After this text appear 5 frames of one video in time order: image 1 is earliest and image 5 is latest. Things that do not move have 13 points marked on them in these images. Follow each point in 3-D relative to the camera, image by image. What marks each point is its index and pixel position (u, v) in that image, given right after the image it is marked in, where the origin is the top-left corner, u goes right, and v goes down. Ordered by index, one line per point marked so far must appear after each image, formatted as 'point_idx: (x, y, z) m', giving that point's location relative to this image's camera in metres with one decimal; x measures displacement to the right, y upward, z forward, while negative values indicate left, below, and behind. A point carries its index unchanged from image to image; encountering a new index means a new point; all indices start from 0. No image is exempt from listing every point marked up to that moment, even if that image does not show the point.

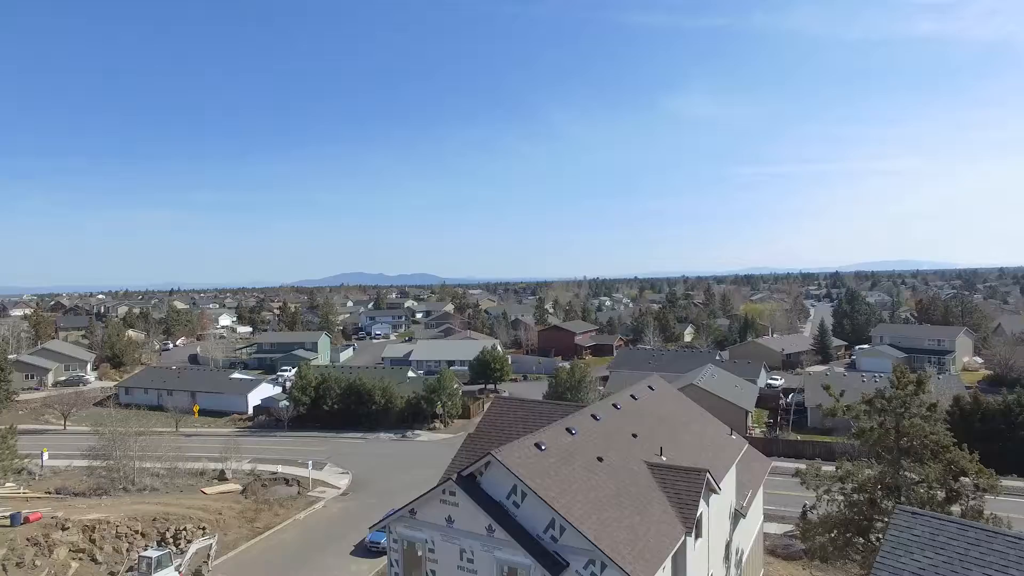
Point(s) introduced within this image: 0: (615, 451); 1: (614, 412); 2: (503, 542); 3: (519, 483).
0: (+2.5, -3.9, +14.1) m
1: (+2.8, -3.4, +16.0) m
2: (-0.2, -5.1, +11.4) m
3: (+0.1, -3.8, +11.5) m
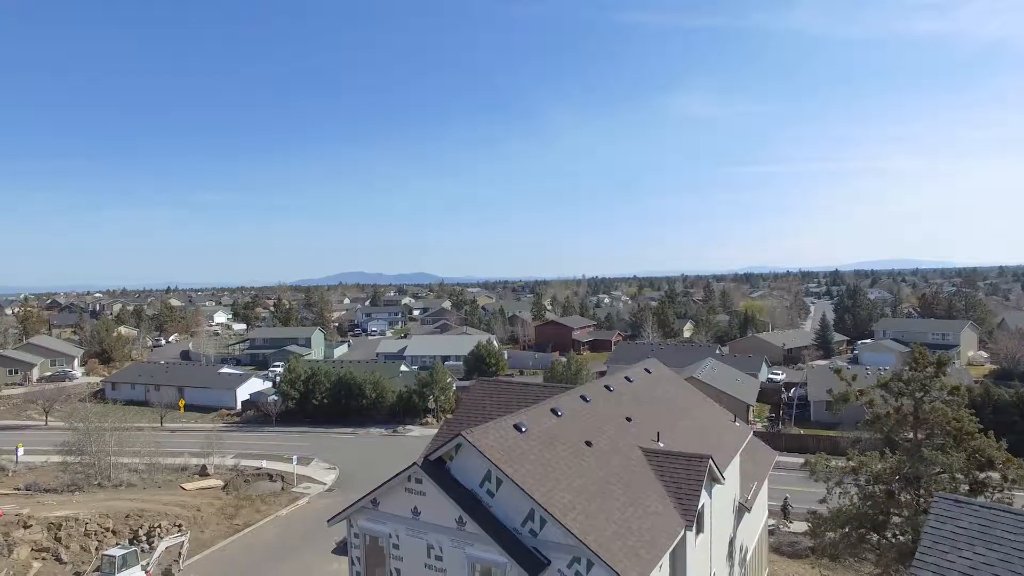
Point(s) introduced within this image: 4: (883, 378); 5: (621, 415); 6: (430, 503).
0: (+2.1, -3.1, +12.5) m
1: (+2.4, -2.6, +14.5) m
2: (-0.6, -4.3, +9.9) m
3: (-0.3, -3.0, +10.0) m
4: (+11.1, -2.7, +17.4) m
5: (+2.6, -3.0, +13.8) m
6: (-1.5, -3.8, +10.3) m
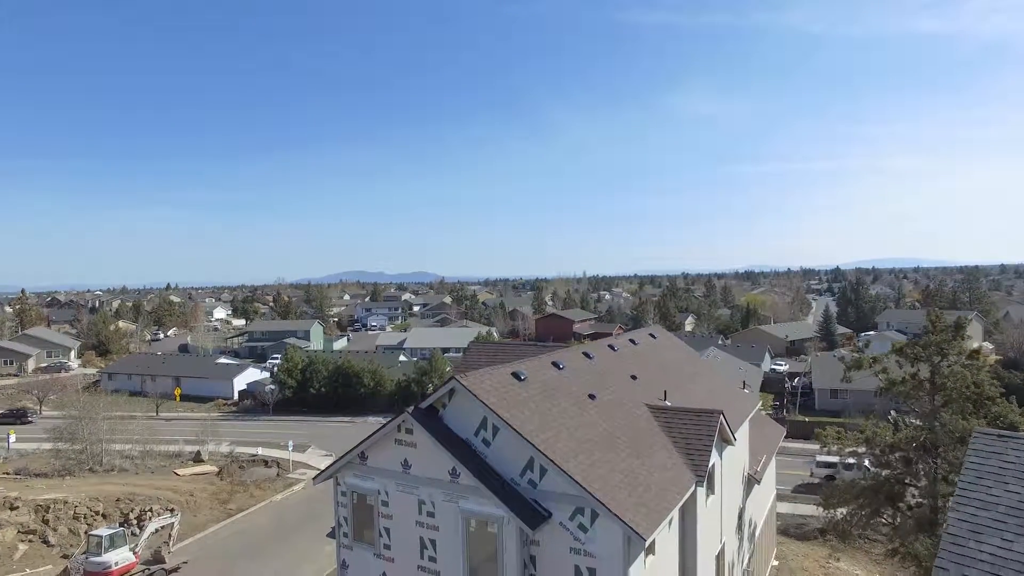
0: (+2.0, -2.1, +11.8) m
1: (+2.3, -1.5, +13.8) m
2: (-0.7, -3.2, +9.1) m
3: (-0.4, -2.0, +9.2) m
4: (+11.1, -1.6, +16.6) m
5: (+2.6, -1.9, +13.1) m
6: (-1.5, -2.7, +9.6) m
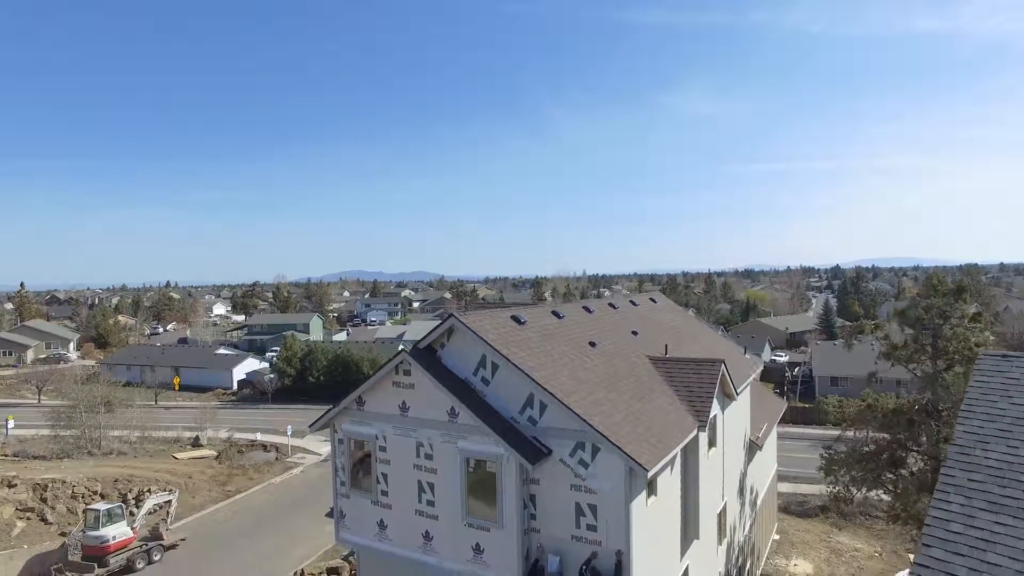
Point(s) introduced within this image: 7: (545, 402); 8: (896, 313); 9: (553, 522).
0: (+2.0, -1.1, +11.7) m
1: (+2.3, -0.5, +13.6) m
2: (-0.7, -2.2, +9.0) m
3: (-0.4, -1.0, +9.1) m
4: (+11.1, -0.6, +16.5) m
5: (+2.6, -0.9, +12.9) m
6: (-1.5, -1.7, +9.5) m
7: (+0.5, -1.7, +8.7) m
8: (+11.0, -0.7, +16.4) m
9: (+0.6, -3.5, +8.6) m
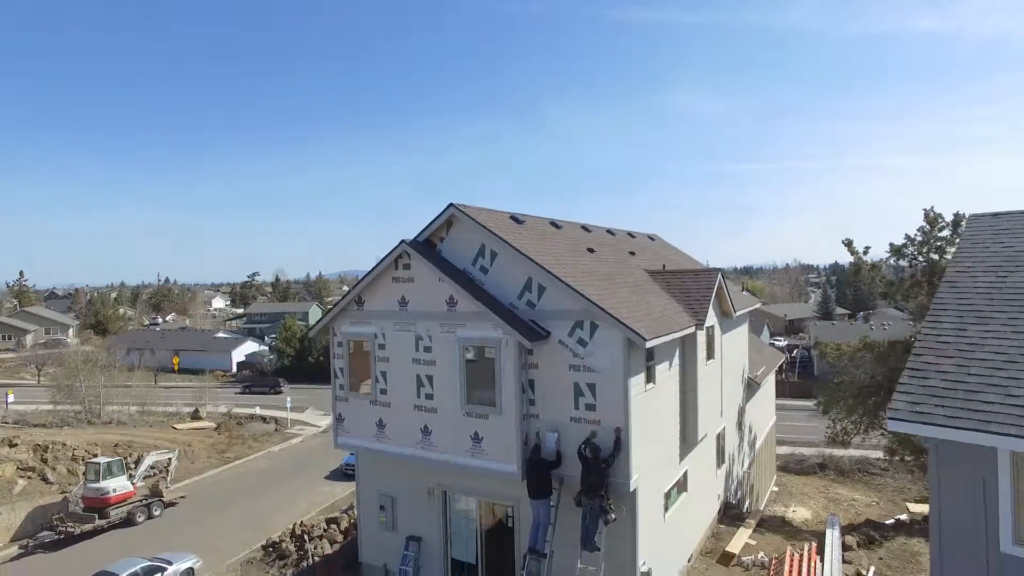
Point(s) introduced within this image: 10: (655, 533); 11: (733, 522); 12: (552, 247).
0: (+2.0, +0.7, +11.7) m
1: (+2.3, +1.2, +13.7) m
2: (-0.7, -0.5, +9.0) m
3: (-0.4, +0.8, +9.1) m
4: (+11.0, +1.2, +16.5) m
5: (+2.5, +0.9, +12.9) m
6: (-1.5, 0.0, +9.5) m
7: (+0.5, +0.1, +8.7) m
8: (+10.9, +1.1, +16.5) m
9: (+0.6, -1.8, +8.6) m
10: (+2.3, -3.9, +9.3) m
11: (+5.3, -5.5, +13.6) m
12: (+0.7, +0.7, +10.0) m
